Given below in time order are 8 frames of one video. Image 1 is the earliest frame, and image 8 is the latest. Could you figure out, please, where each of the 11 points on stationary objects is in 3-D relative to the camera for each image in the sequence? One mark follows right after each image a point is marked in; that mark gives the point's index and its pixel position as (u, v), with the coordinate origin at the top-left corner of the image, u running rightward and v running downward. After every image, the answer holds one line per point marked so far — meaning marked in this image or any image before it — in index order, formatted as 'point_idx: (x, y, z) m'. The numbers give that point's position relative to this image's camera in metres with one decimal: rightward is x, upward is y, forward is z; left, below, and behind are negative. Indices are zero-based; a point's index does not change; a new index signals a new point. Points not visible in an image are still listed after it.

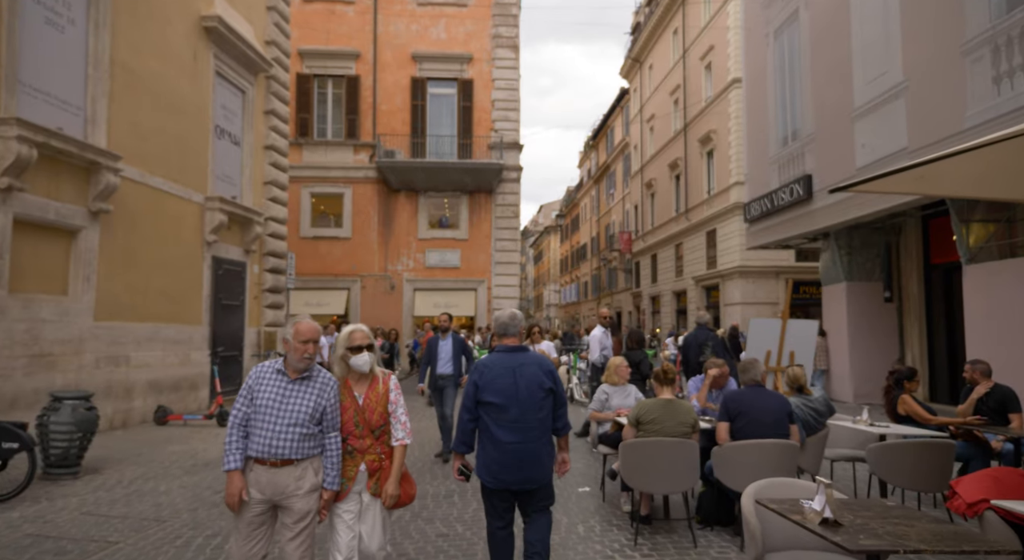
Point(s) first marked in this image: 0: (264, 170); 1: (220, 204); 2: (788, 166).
0: (-6.1, +2.7, +14.9) m
1: (-6.1, +1.6, +12.6) m
2: (+7.2, +3.0, +15.7) m
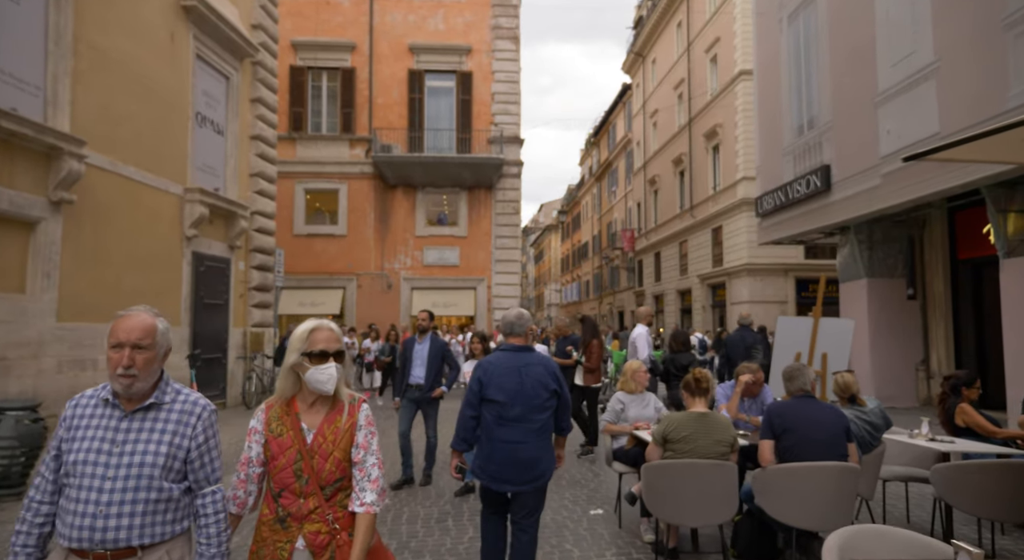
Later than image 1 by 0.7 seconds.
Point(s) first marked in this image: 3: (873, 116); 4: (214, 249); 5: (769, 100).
0: (-6.1, +2.8, +14.1) m
1: (-6.1, +1.6, +11.8) m
2: (+7.2, +3.0, +14.9) m
3: (+7.4, +3.3, +12.3) m
4: (-6.2, +0.6, +12.7) m
5: (+7.1, +4.9, +16.6) m
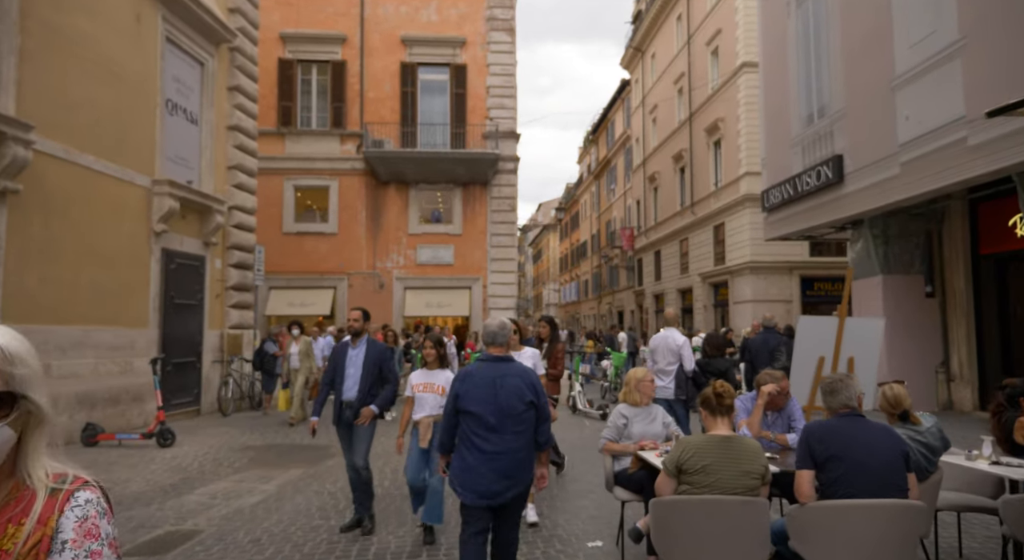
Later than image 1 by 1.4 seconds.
0: (-6.2, +2.8, +13.3) m
1: (-6.2, +1.7, +11.0) m
2: (+7.0, +3.1, +14.1) m
3: (+7.2, +3.4, +11.5) m
4: (-6.4, +0.7, +11.9) m
5: (+6.9, +4.9, +15.8) m
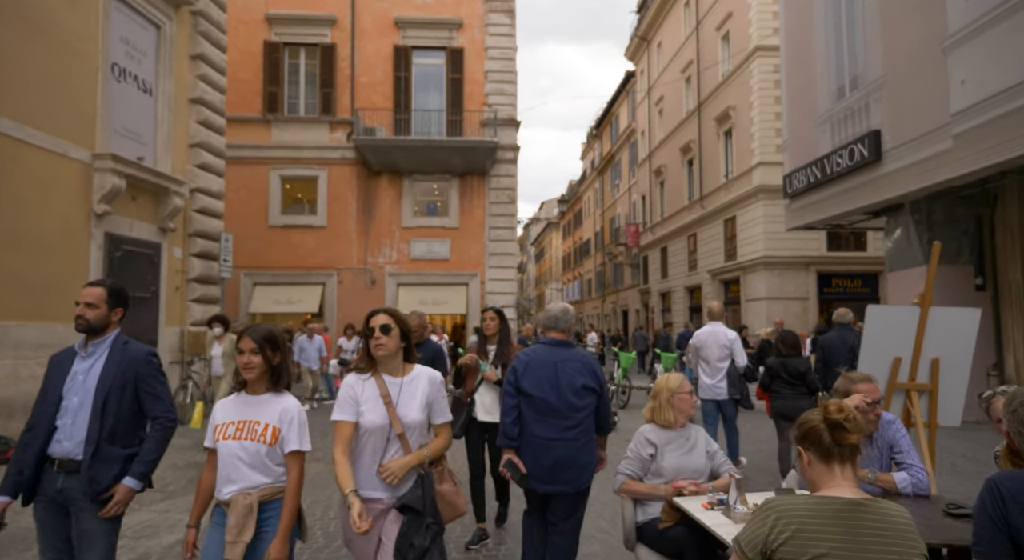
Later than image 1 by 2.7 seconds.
0: (-6.3, +3.0, +11.9) m
1: (-6.3, +1.8, +9.6) m
2: (+7.0, +3.3, +12.7) m
3: (+7.1, +3.5, +10.1) m
4: (-6.5, +0.8, +10.5) m
5: (+6.8, +5.1, +14.3) m
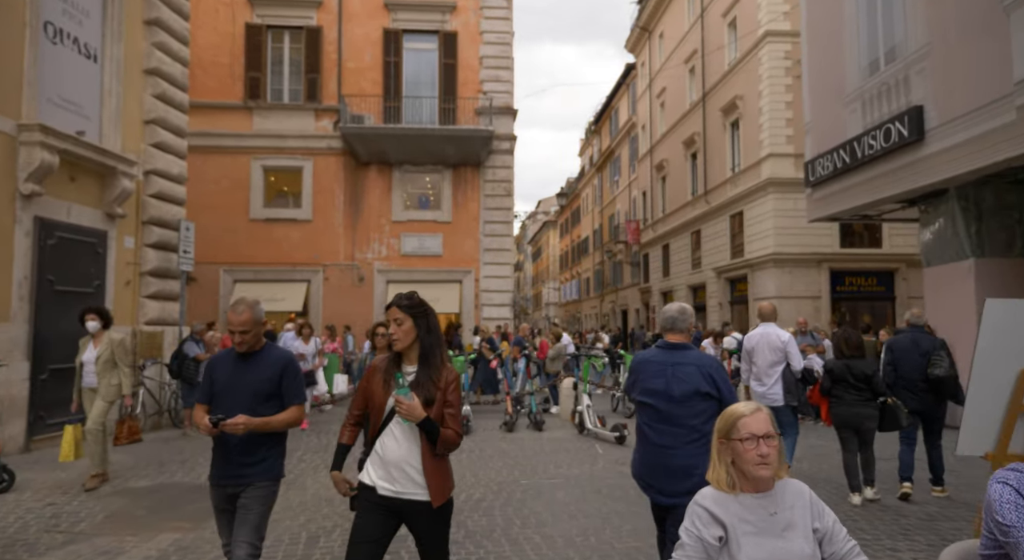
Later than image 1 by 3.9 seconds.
0: (-6.4, +3.1, +10.5) m
1: (-6.4, +2.0, +8.2) m
2: (+6.9, +3.4, +11.4) m
3: (+7.1, +3.6, +8.8) m
4: (-6.5, +1.0, +9.1) m
5: (+6.8, +5.2, +13.1) m
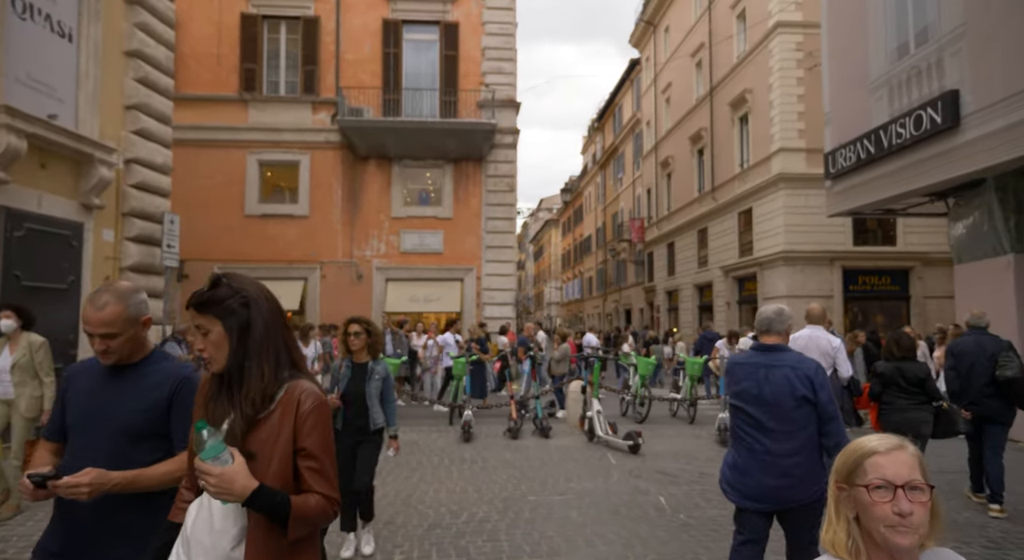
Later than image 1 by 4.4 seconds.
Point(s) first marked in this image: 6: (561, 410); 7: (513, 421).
0: (-6.3, +3.1, +9.9) m
1: (-6.3, +2.0, +7.6) m
2: (+7.0, +3.4, +10.7) m
3: (+7.1, +3.7, +8.1) m
4: (-6.4, +1.0, +8.5) m
5: (+6.8, +5.3, +12.4) m
6: (+1.0, -2.7, +12.6) m
7: (0.0, -2.4, +10.1) m
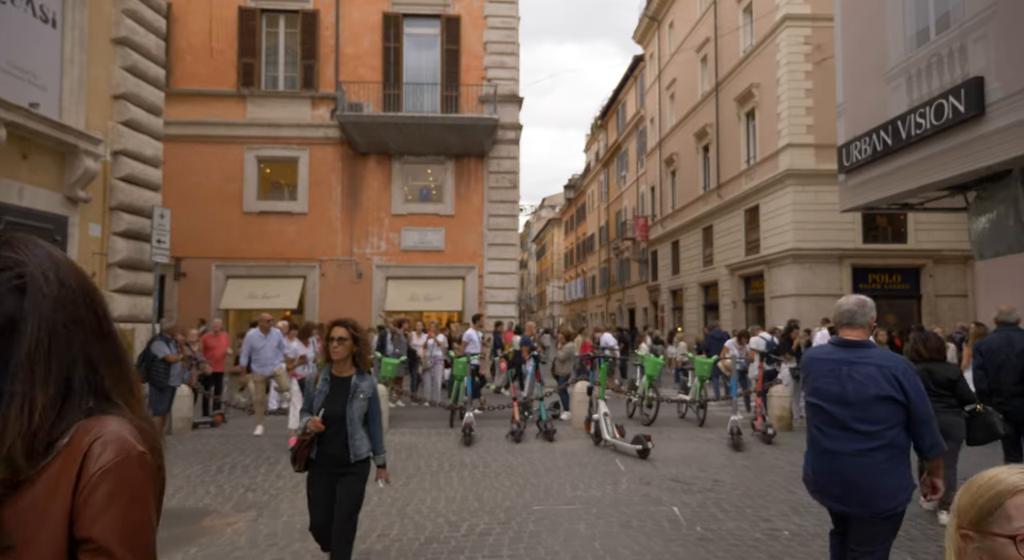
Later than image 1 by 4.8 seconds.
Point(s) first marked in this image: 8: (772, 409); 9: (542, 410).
0: (-6.3, +3.2, +9.5) m
1: (-6.2, +2.1, +7.2) m
2: (+7.0, +3.5, +10.3) m
3: (+7.2, +3.7, +7.7) m
4: (-6.4, +1.1, +8.1) m
5: (+6.9, +5.3, +11.9) m
6: (+1.1, -2.6, +12.2) m
7: (+0.1, -2.3, +9.7) m
8: (+4.7, -2.3, +10.9) m
9: (+0.5, -2.2, +10.2) m
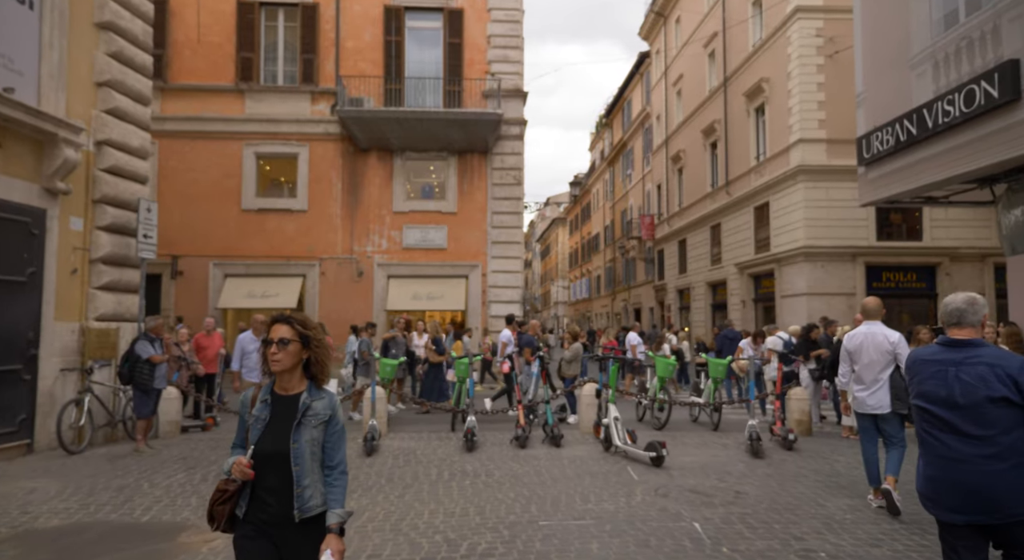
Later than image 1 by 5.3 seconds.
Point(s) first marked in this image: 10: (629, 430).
0: (-6.2, +3.2, +9.0) m
1: (-6.2, +2.1, +6.7) m
2: (+7.1, +3.5, +9.7) m
3: (+7.2, +3.8, +7.1) m
4: (-6.3, +1.1, +7.6) m
5: (+7.0, +5.4, +11.4) m
6: (+1.2, -2.6, +11.6) m
7: (+0.1, -2.3, +9.2) m
8: (+4.8, -2.3, +10.4) m
9: (+0.6, -2.2, +9.7) m
10: (+1.7, -2.1, +8.6) m
